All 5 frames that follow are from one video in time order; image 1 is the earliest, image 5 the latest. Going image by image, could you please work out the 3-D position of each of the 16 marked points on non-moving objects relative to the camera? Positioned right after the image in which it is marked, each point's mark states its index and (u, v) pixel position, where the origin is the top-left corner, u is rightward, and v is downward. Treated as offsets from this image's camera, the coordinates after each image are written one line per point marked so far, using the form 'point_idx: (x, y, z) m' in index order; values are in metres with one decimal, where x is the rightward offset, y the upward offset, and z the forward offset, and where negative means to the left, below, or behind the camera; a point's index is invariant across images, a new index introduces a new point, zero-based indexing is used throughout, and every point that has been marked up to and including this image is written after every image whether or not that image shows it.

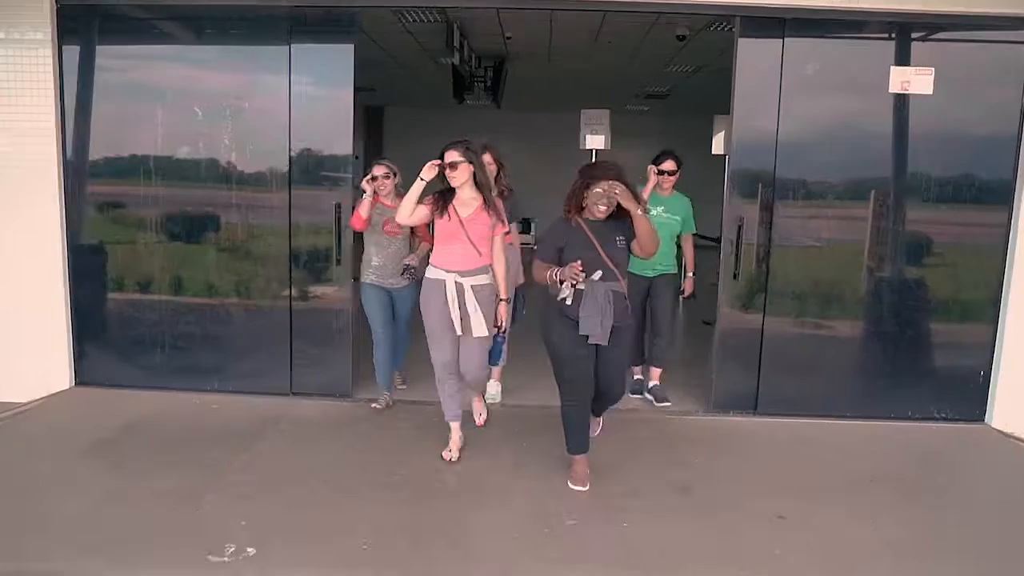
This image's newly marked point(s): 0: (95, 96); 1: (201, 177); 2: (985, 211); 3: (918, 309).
0: (-2.8, +1.3, +4.9) m
1: (-2.1, +0.7, +4.9) m
2: (+3.1, +0.5, +4.7) m
3: (+2.7, -0.1, +4.9) m
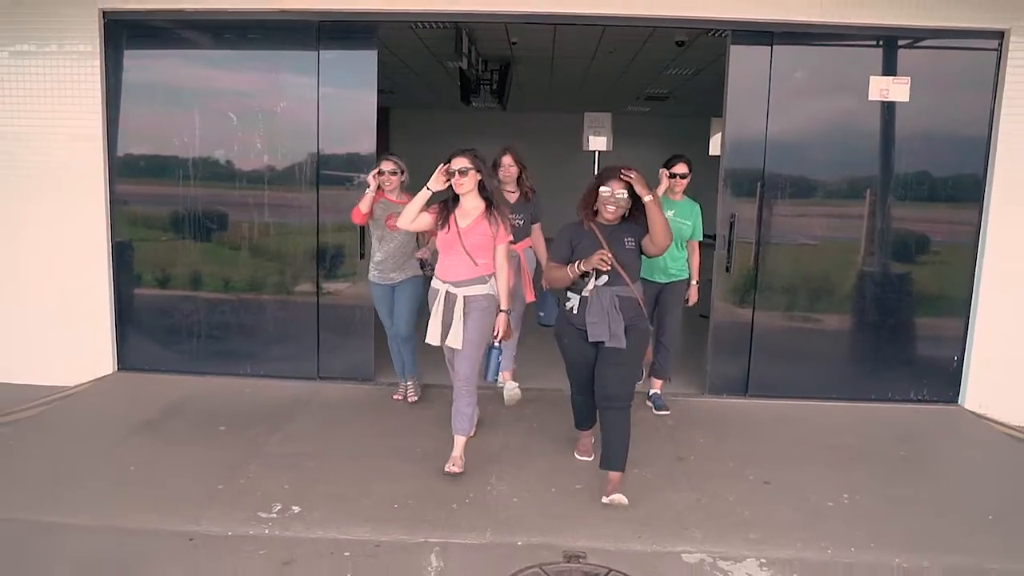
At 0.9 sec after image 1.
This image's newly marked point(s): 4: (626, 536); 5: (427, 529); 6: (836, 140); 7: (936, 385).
0: (-2.7, +1.3, +5.3) m
1: (-2.0, +0.8, +5.3) m
2: (+3.1, +0.6, +5.1) m
3: (+2.8, -0.1, +5.3) m
4: (+0.5, -1.1, +3.3) m
5: (-0.4, -1.1, +3.3) m
6: (+2.3, +1.0, +5.1) m
7: (+3.1, -0.7, +5.3) m
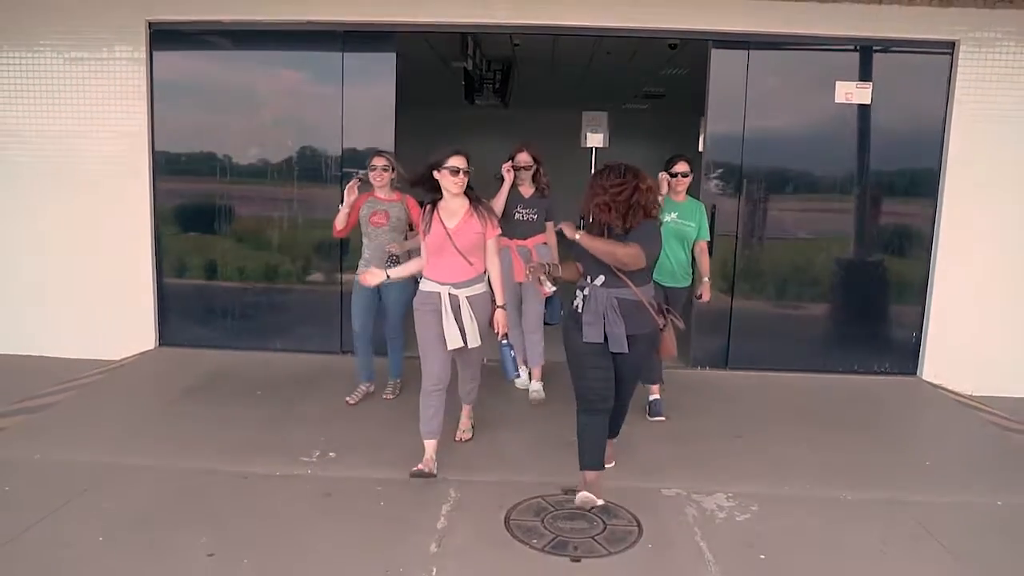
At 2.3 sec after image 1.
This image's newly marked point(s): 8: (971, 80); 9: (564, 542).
0: (-2.7, +1.5, +5.8) m
1: (-2.0, +0.9, +5.9) m
2: (+3.2, +0.7, +5.7) m
3: (+2.8, +0.1, +5.8) m
4: (+0.5, -1.0, +3.8) m
5: (-0.3, -1.0, +3.9) m
6: (+2.3, +1.2, +5.7) m
7: (+3.1, -0.6, +5.9) m
8: (+3.4, +1.6, +5.5) m
9: (+0.2, -1.1, +3.2) m
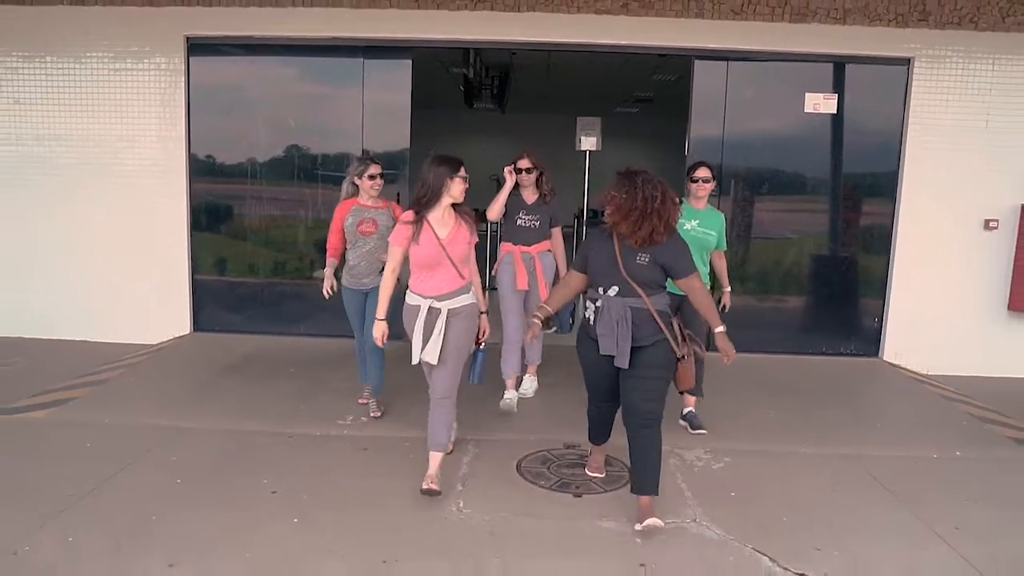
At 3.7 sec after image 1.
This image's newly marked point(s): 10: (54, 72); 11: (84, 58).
0: (-2.6, +1.6, +6.4) m
1: (-1.9, +1.0, +6.5) m
2: (+3.2, +0.8, +6.3) m
3: (+2.8, +0.1, +6.5) m
4: (+0.6, -0.9, +4.4) m
5: (-0.3, -0.9, +4.5) m
6: (+2.3, +1.3, +6.3) m
7: (+3.1, -0.5, +6.5) m
8: (+3.5, +1.6, +6.1) m
9: (+0.3, -1.0, +3.8) m
10: (-3.9, +1.8, +6.2) m
11: (-3.6, +2.0, +6.2) m
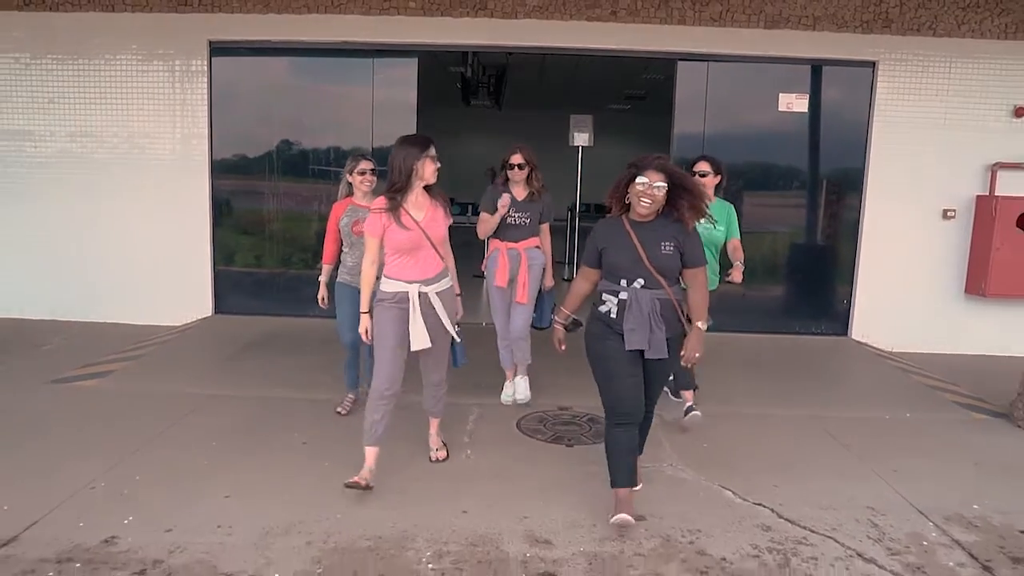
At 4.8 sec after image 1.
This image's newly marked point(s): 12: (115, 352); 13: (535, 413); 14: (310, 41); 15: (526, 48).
0: (-2.7, +1.7, +6.9) m
1: (-2.0, +1.1, +7.0) m
2: (+3.2, +0.9, +6.9) m
3: (+2.8, +0.3, +7.0) m
4: (+0.6, -0.8, +5.0) m
5: (-0.3, -0.8, +5.0) m
6: (+2.3, +1.4, +6.9) m
7: (+3.1, -0.3, +7.0) m
8: (+3.4, +1.8, +6.7) m
9: (+0.3, -0.9, +4.3) m
10: (-3.9, +2.0, +6.7) m
11: (-3.7, +2.1, +6.7) m
12: (-3.2, -0.5, +5.9) m
13: (+0.2, -0.8, +4.7) m
14: (-1.9, +2.3, +6.7) m
15: (+0.1, +2.2, +6.7) m
